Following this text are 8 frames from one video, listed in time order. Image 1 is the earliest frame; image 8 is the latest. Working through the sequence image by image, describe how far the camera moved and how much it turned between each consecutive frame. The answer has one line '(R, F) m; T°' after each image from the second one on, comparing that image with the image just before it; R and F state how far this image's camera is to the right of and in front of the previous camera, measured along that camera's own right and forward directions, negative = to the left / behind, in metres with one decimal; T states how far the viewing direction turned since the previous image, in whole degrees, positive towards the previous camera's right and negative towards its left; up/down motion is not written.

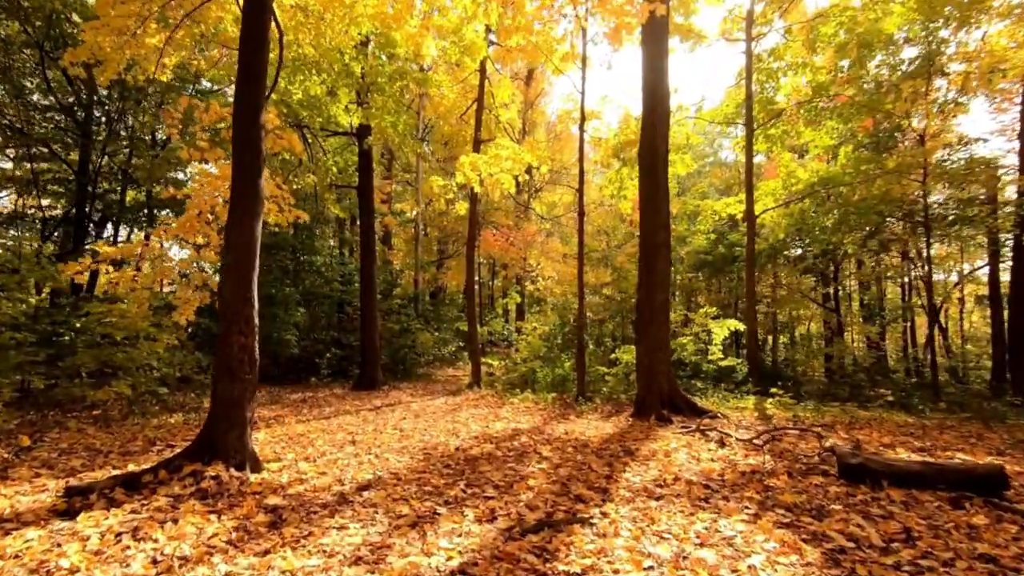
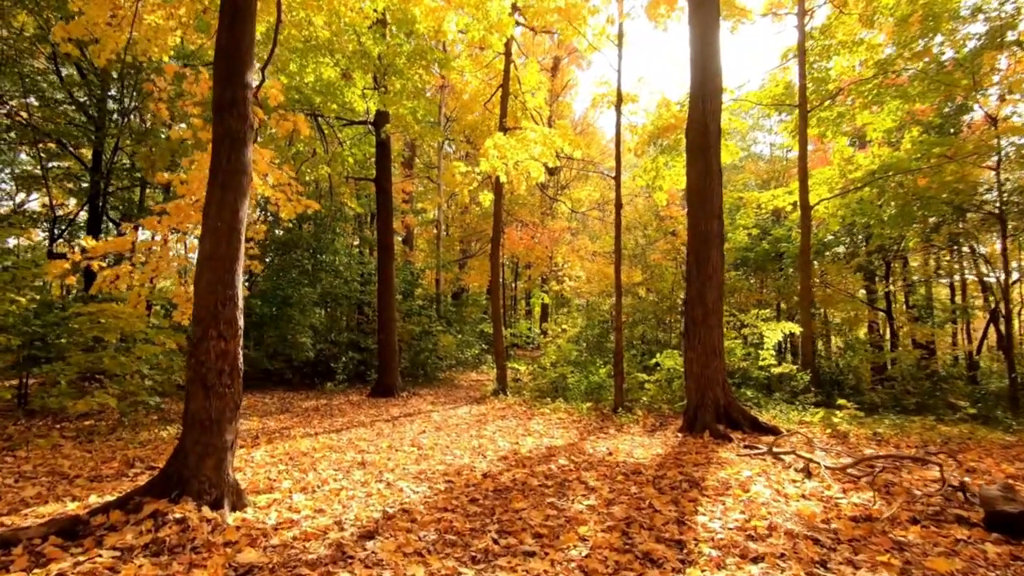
(-0.2, +0.9) m; -2°
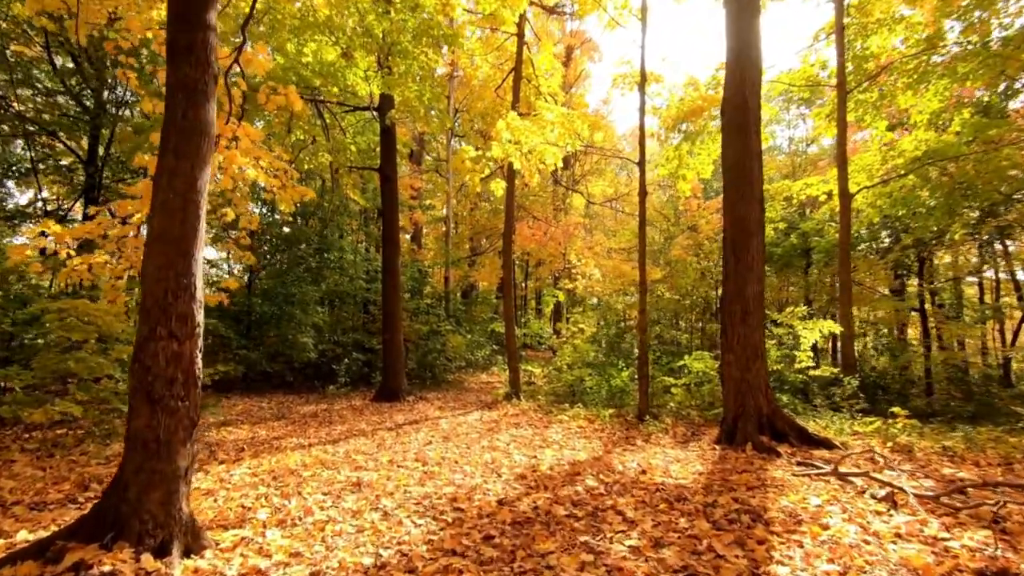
(-0.1, +0.8) m; -1°
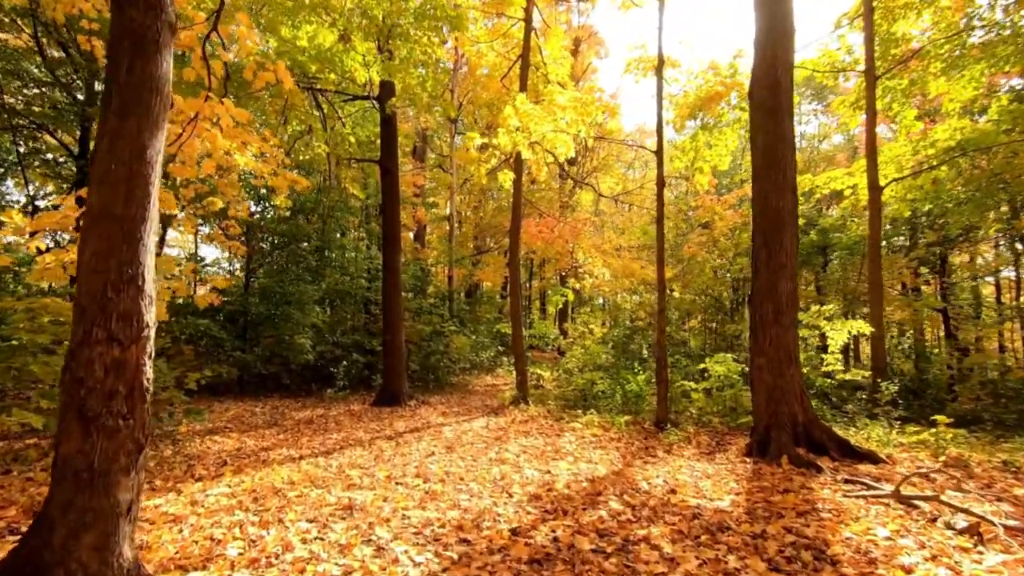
(-0.1, +0.6) m; 0°
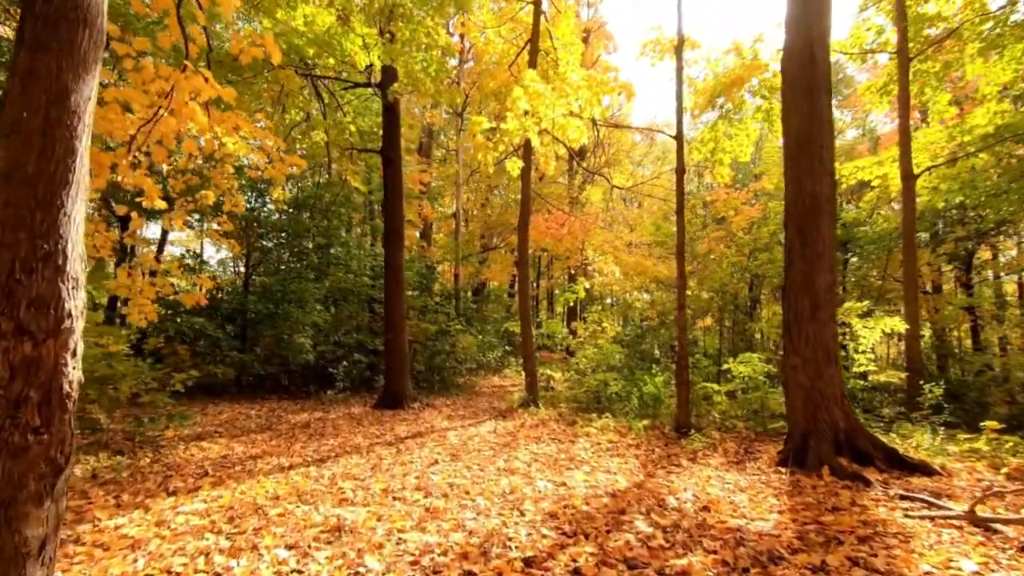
(0.0, +0.5) m; -1°
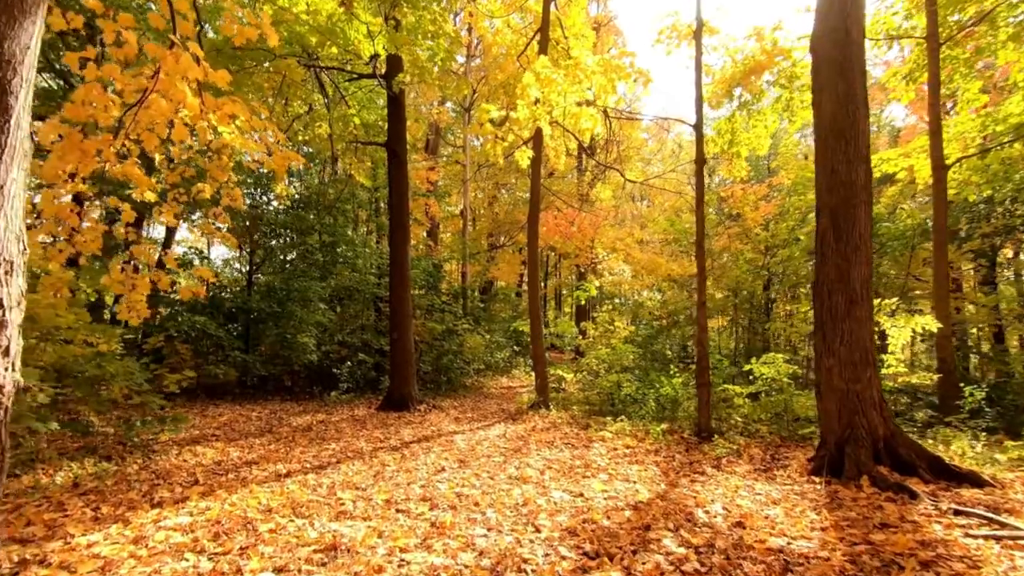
(0.0, +0.4) m; -1°
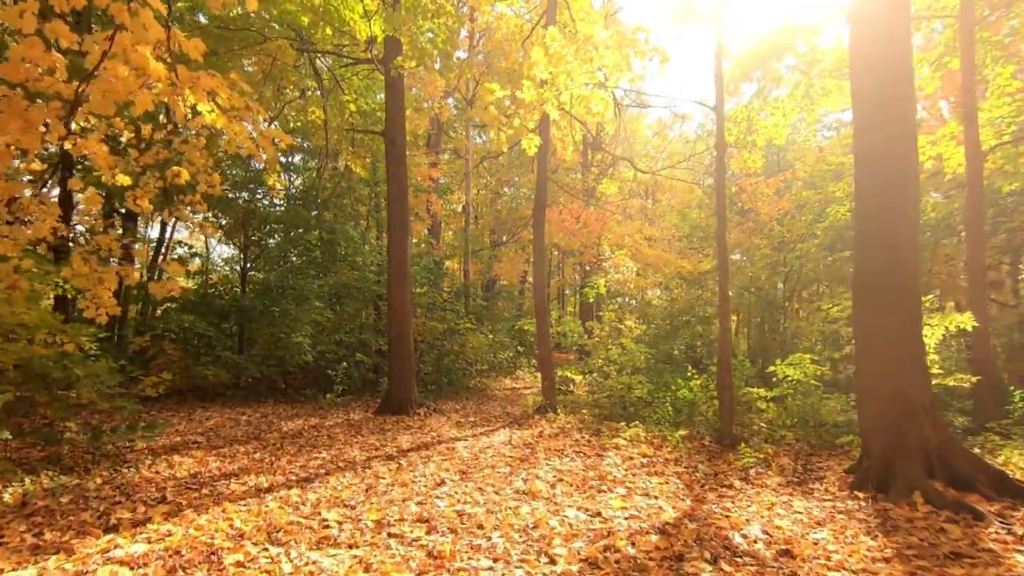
(0.0, +0.5) m; 0°
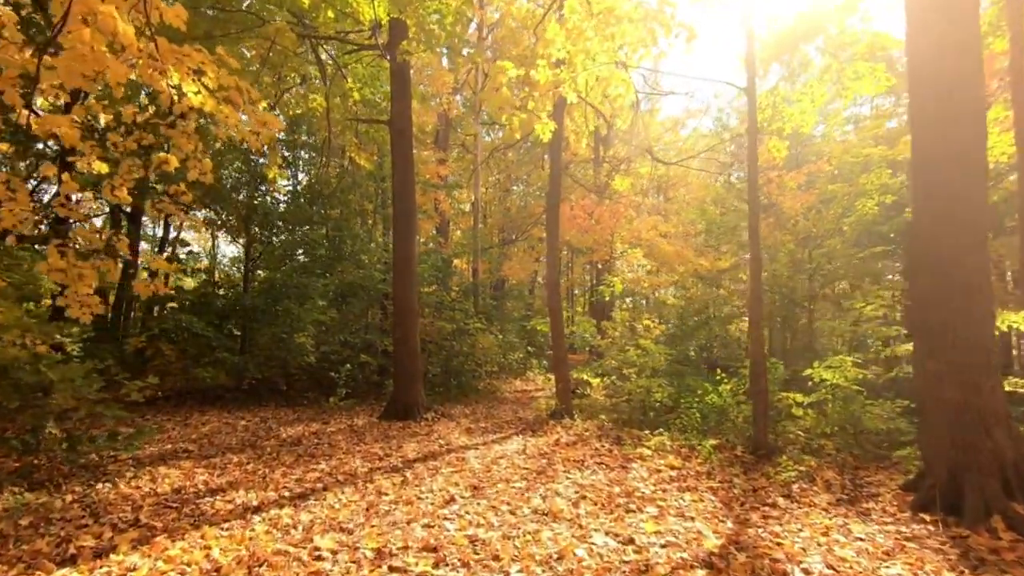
(-0.1, +0.5) m; -1°
